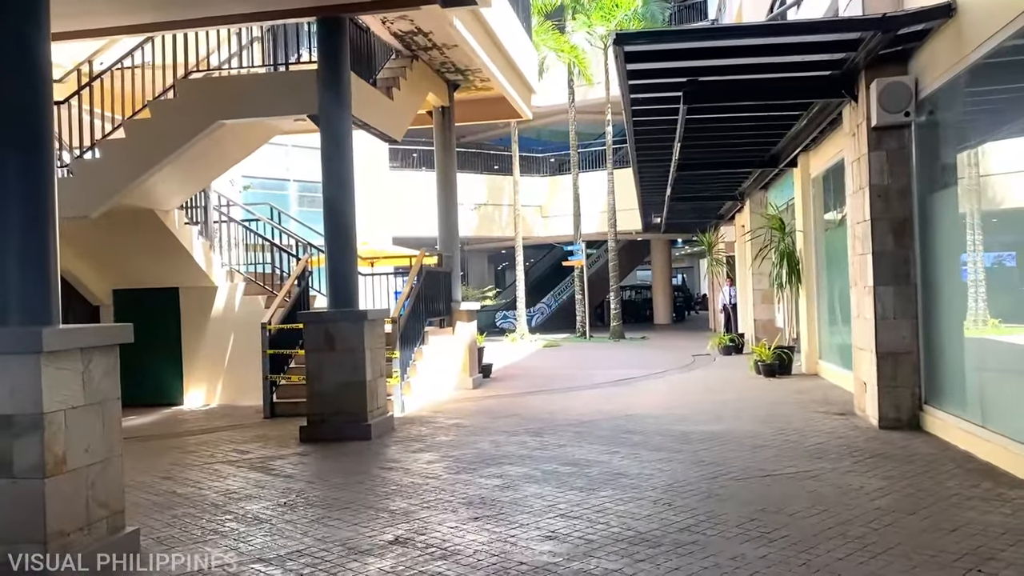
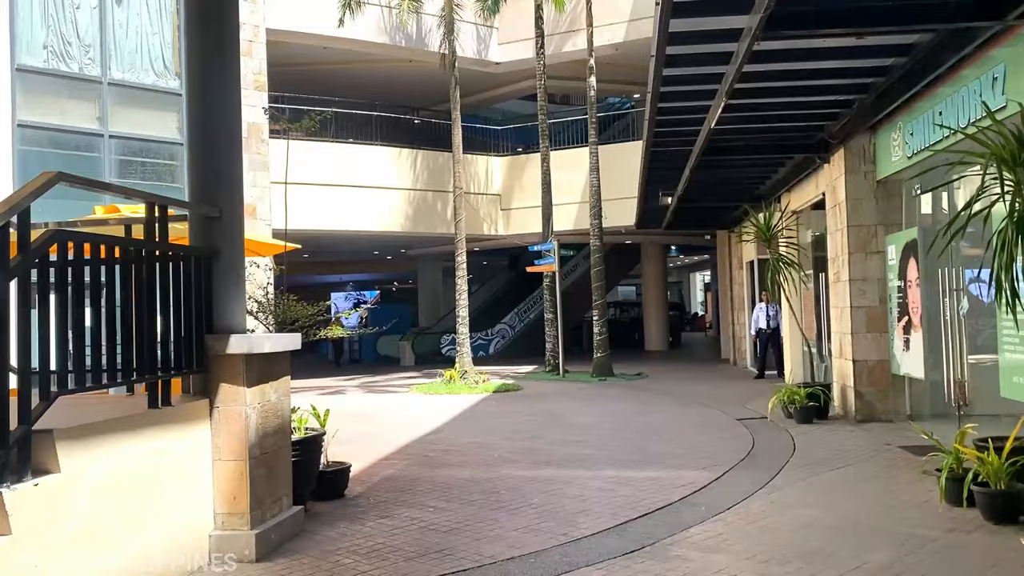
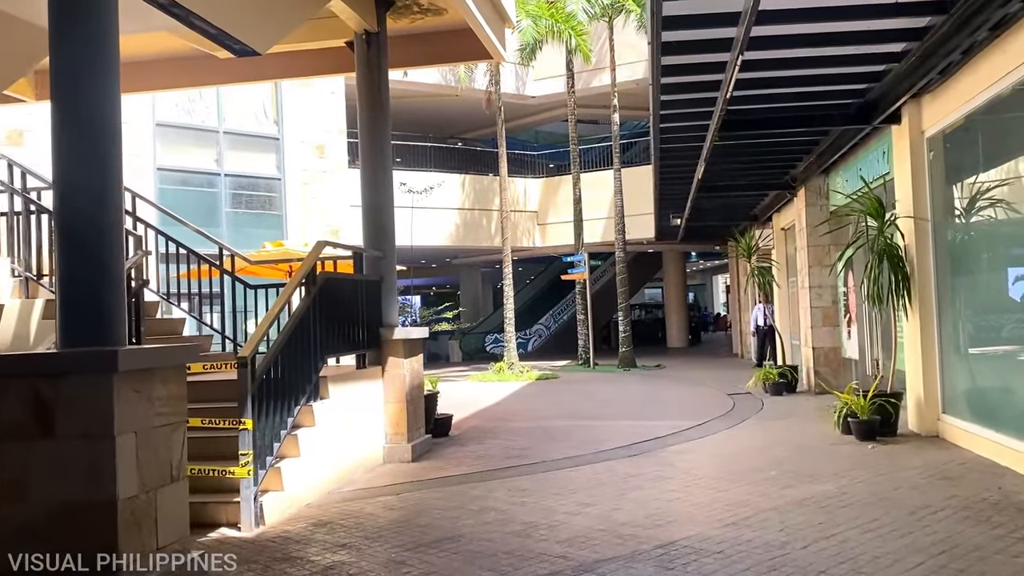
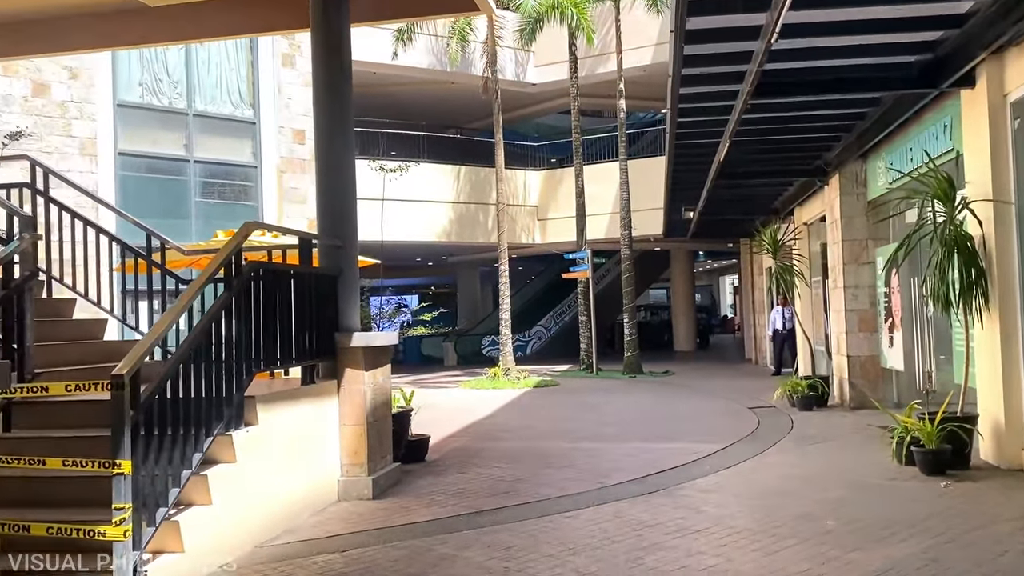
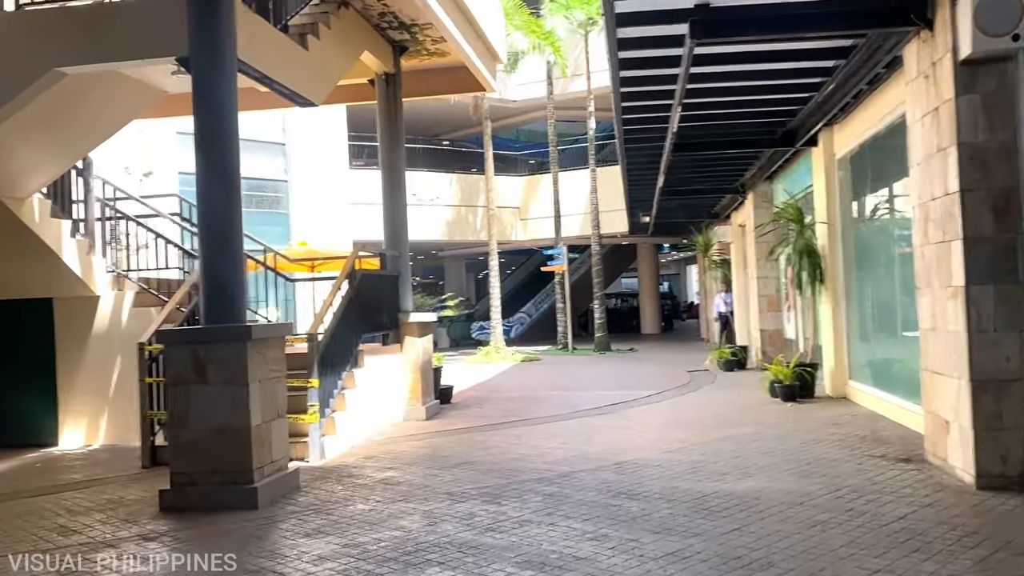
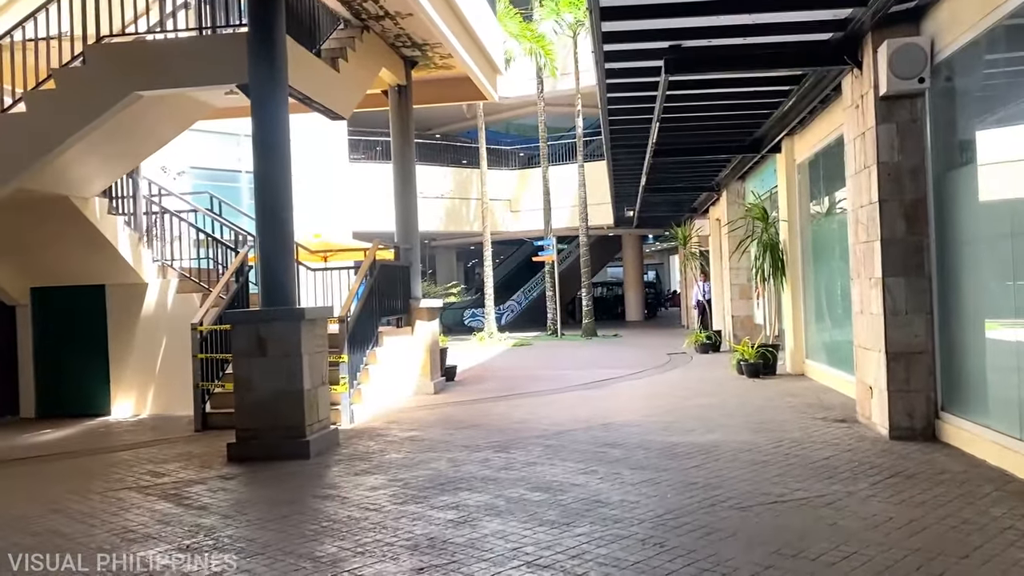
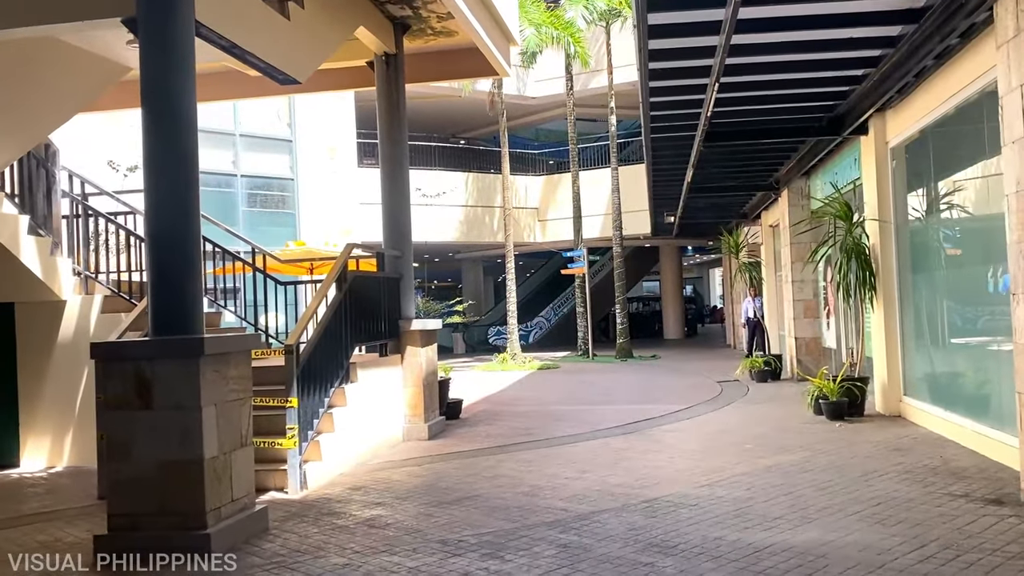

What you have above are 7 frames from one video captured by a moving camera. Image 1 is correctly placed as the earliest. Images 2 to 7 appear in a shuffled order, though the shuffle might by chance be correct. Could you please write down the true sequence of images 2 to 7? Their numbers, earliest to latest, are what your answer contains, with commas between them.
6, 5, 7, 3, 4, 2
